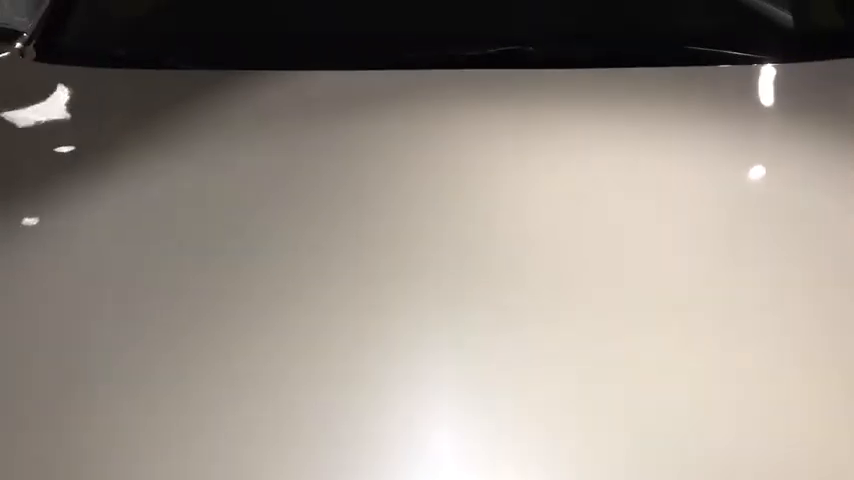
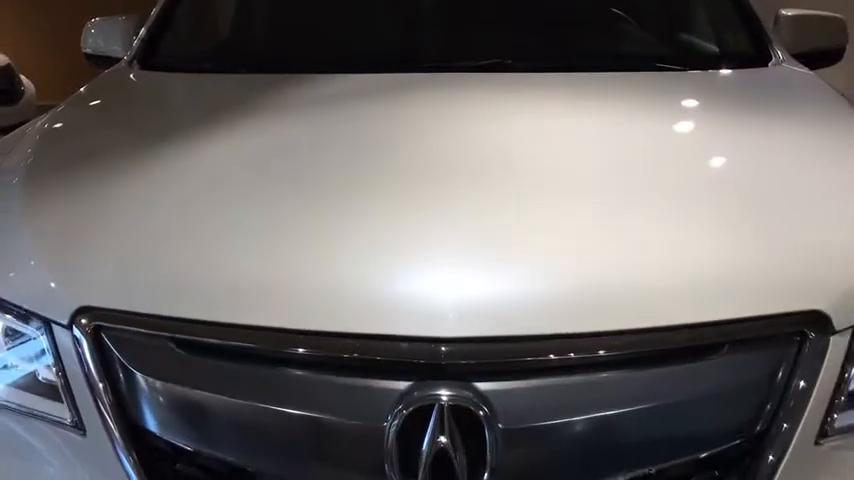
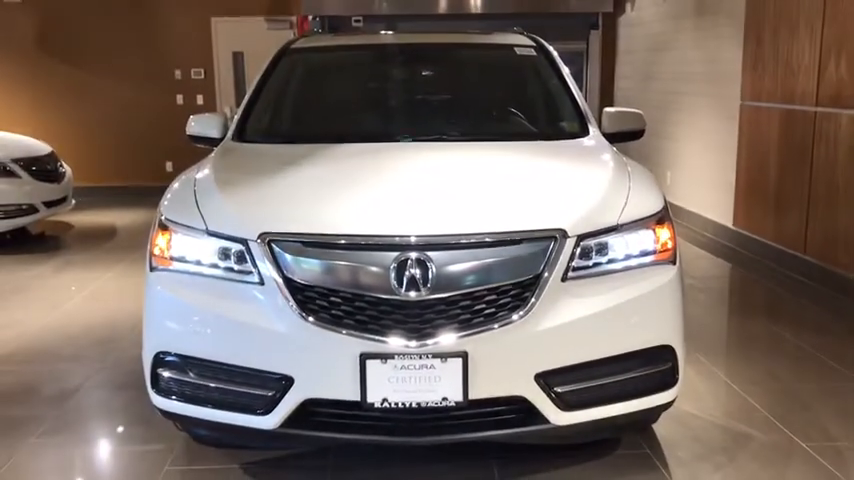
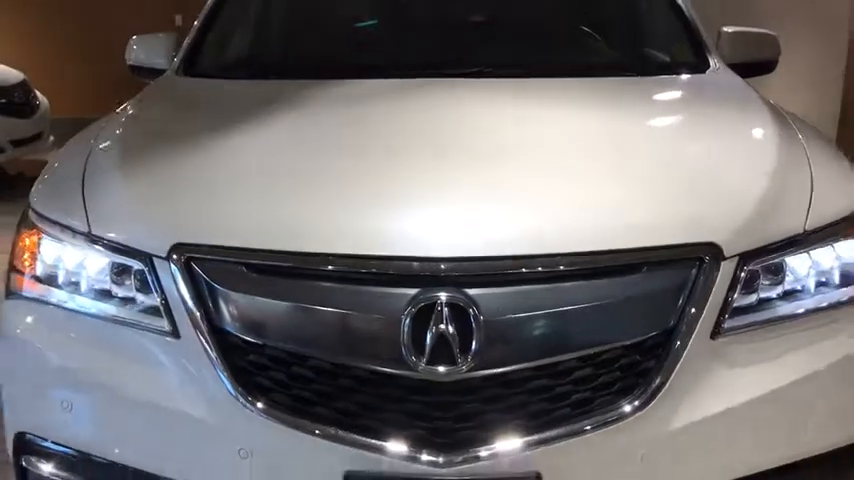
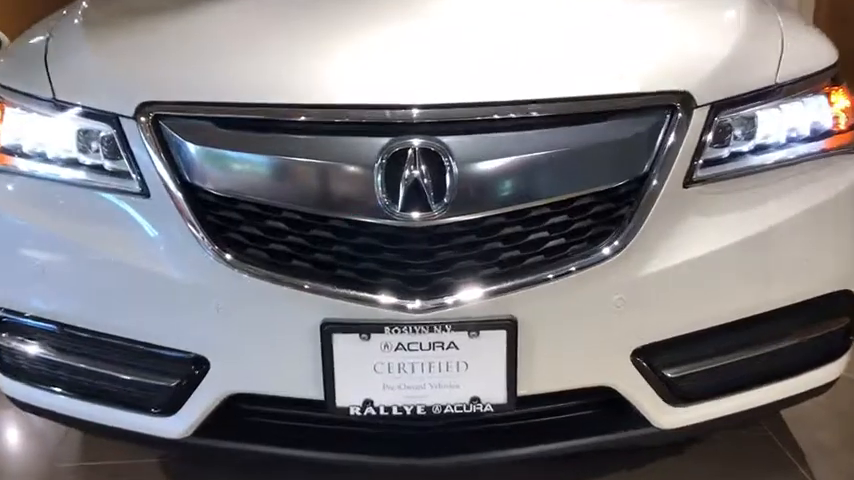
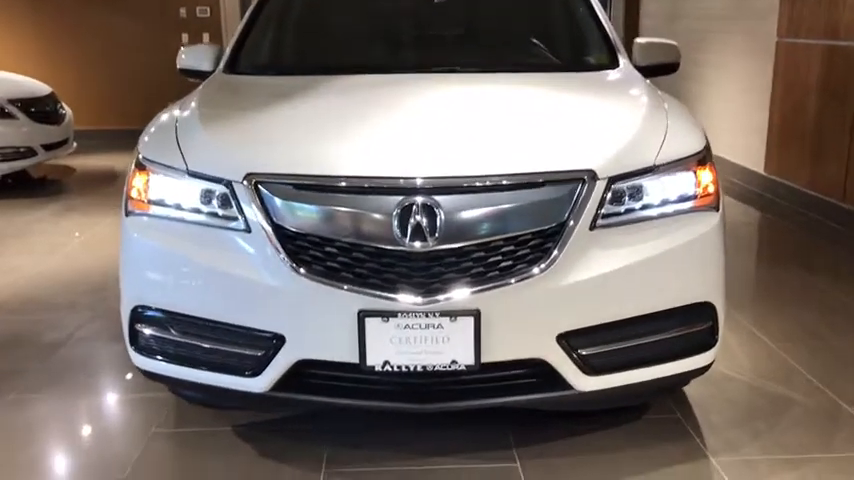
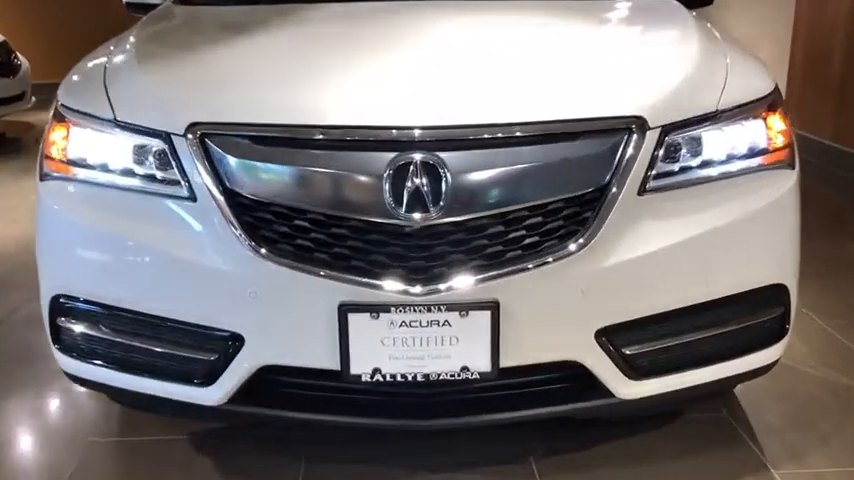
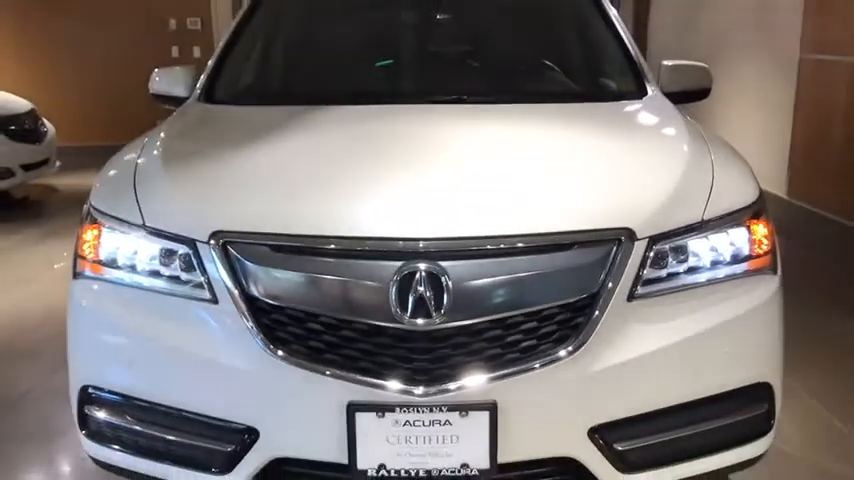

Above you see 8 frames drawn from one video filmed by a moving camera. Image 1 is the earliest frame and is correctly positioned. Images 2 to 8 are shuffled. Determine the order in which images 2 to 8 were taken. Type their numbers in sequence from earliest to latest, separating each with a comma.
2, 4, 8, 3, 6, 7, 5
